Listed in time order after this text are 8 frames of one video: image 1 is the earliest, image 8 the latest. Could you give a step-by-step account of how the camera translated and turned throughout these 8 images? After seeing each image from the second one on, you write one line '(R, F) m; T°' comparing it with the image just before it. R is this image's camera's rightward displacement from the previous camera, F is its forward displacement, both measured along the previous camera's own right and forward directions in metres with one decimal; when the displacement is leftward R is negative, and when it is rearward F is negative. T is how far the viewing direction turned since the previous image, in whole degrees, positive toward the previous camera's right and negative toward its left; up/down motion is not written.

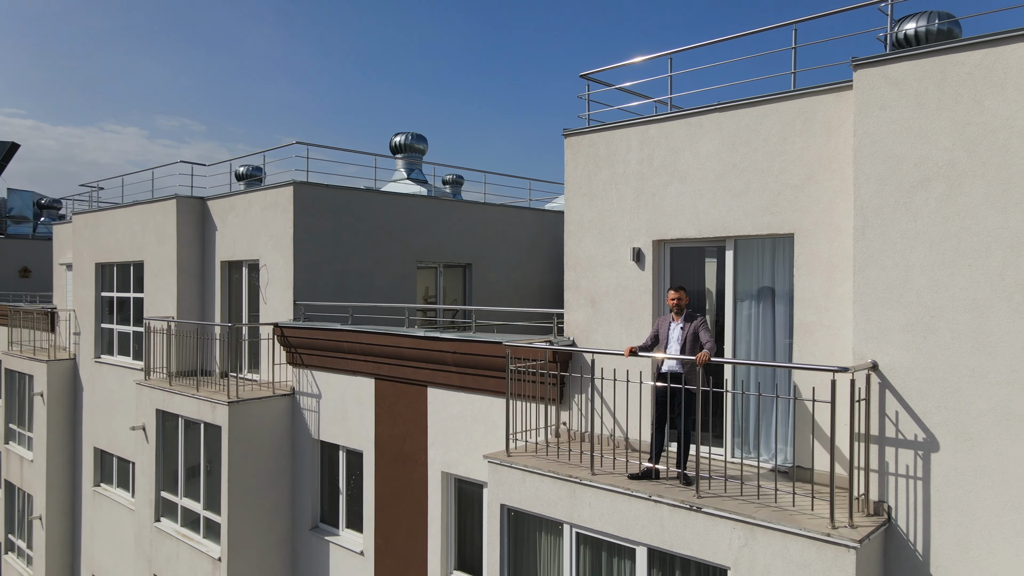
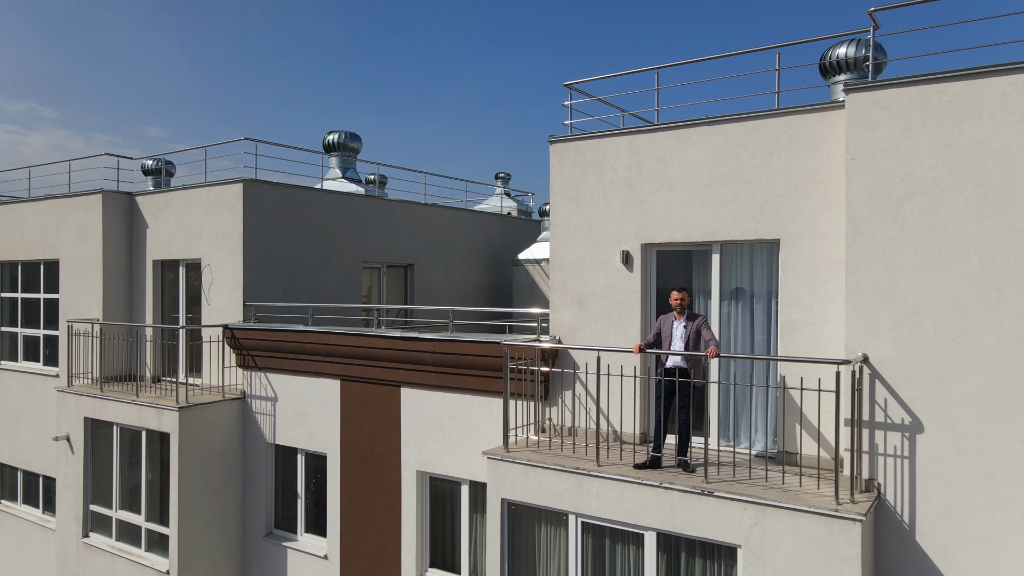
(-0.8, -0.1) m; +8°
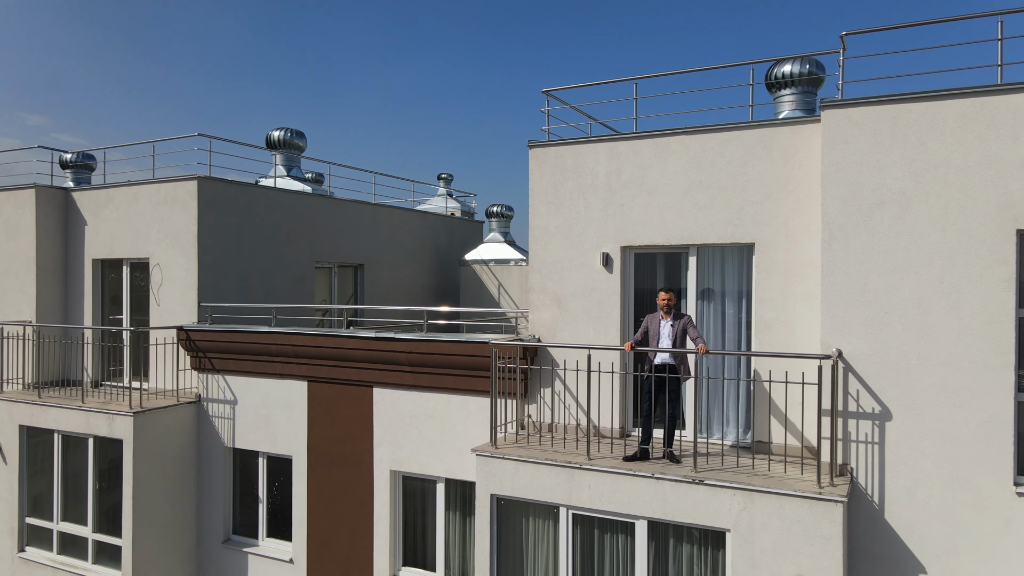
(-0.5, -0.1) m; +6°
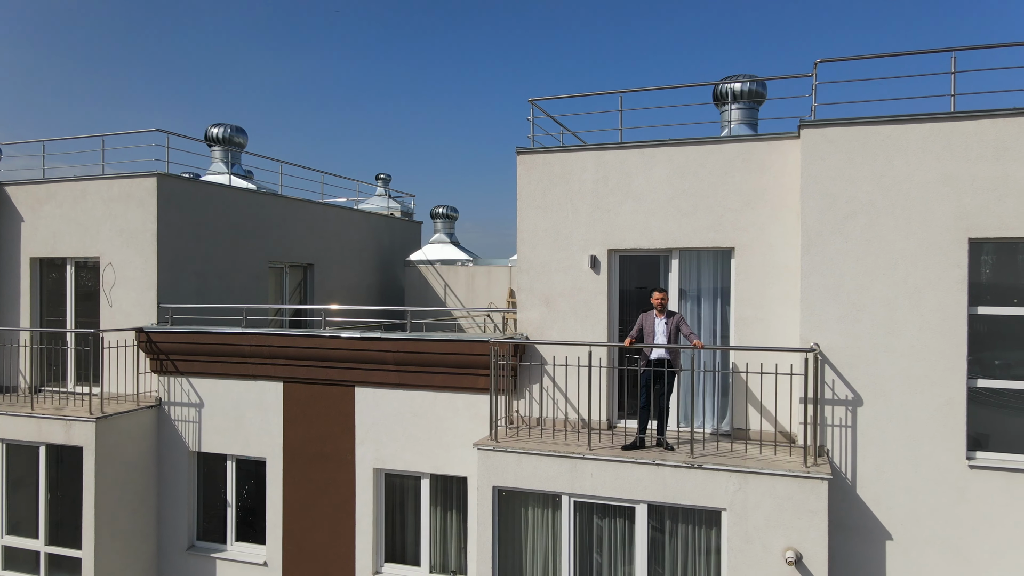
(-0.7, -0.2) m; +7°
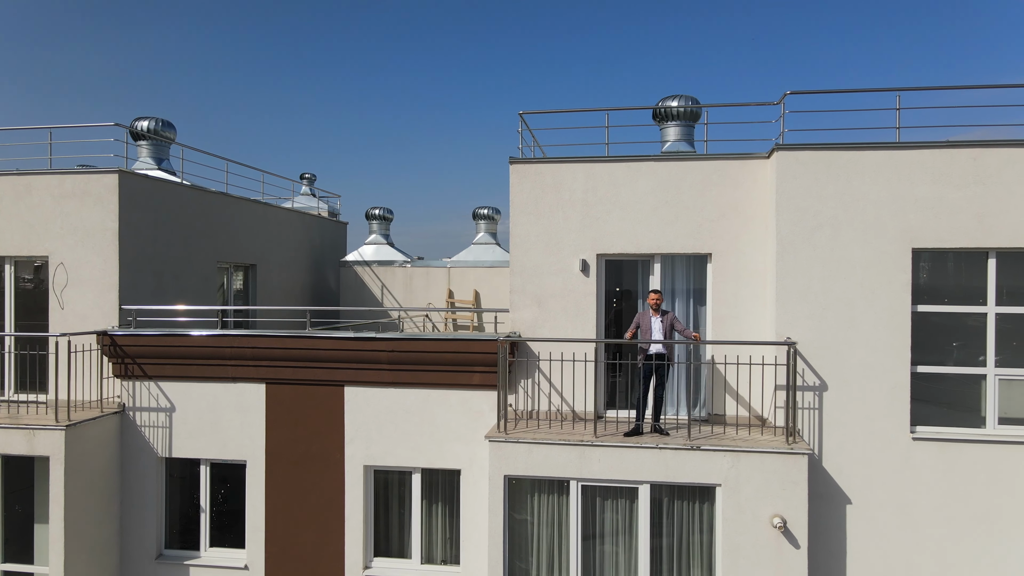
(-1.0, -0.3) m; +9°
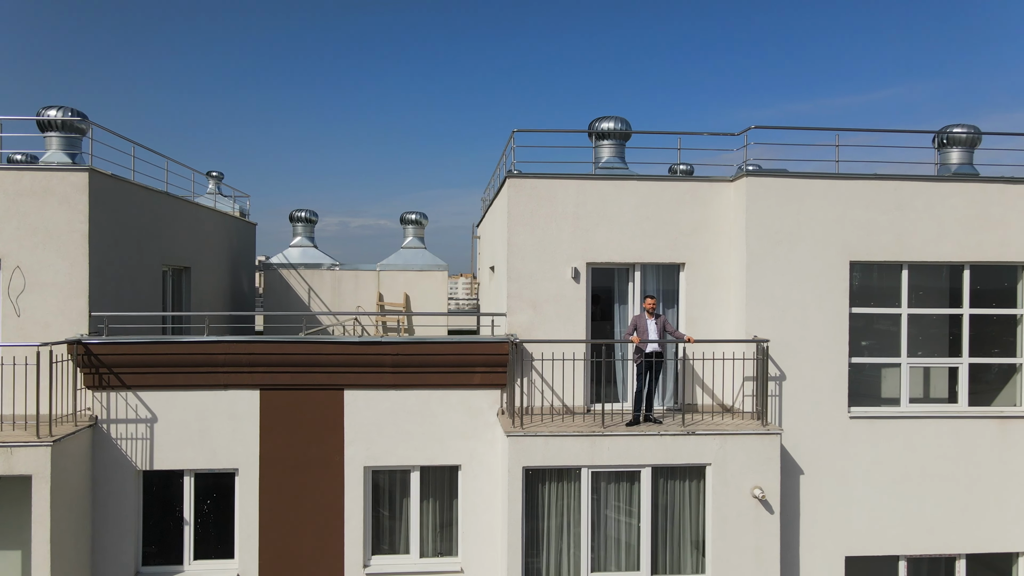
(-1.3, -0.4) m; +11°
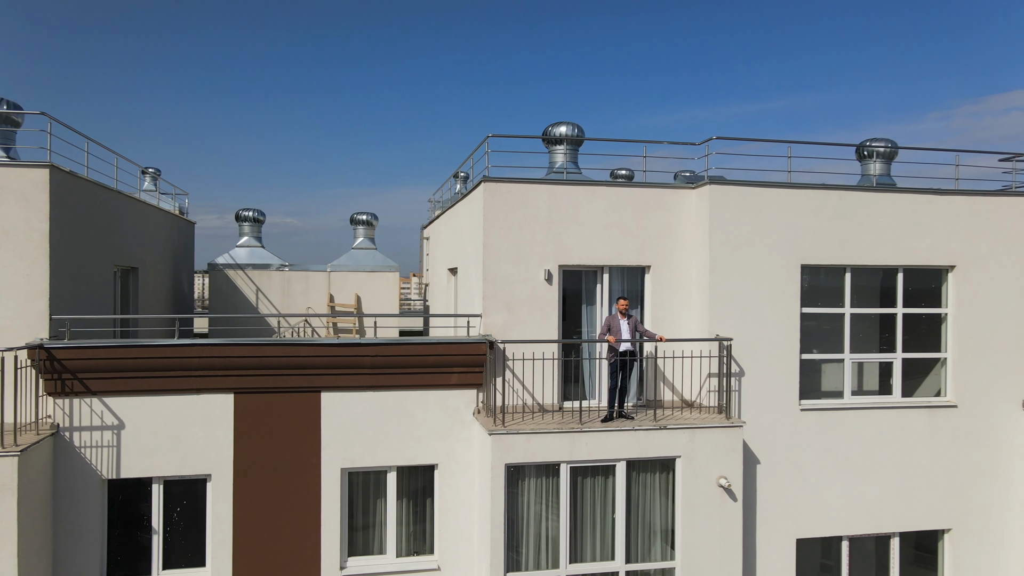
(-0.5, -0.2) m; +6°
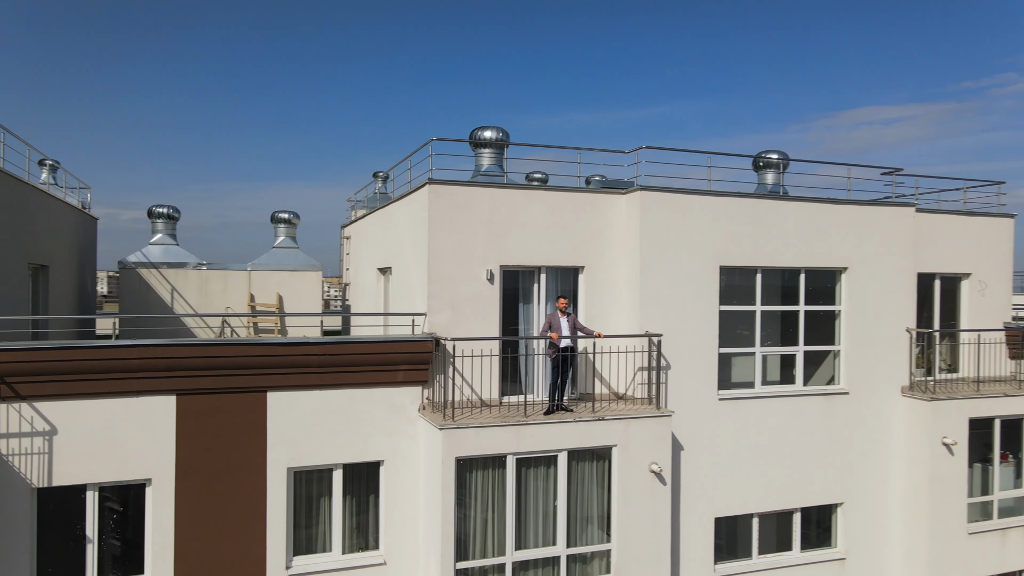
(-0.4, -0.4) m; +8°
